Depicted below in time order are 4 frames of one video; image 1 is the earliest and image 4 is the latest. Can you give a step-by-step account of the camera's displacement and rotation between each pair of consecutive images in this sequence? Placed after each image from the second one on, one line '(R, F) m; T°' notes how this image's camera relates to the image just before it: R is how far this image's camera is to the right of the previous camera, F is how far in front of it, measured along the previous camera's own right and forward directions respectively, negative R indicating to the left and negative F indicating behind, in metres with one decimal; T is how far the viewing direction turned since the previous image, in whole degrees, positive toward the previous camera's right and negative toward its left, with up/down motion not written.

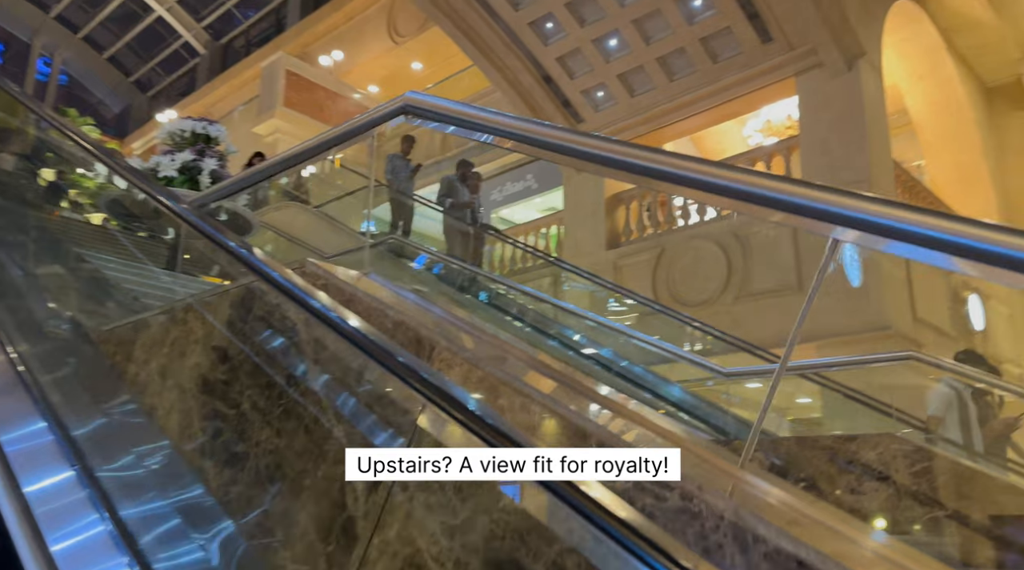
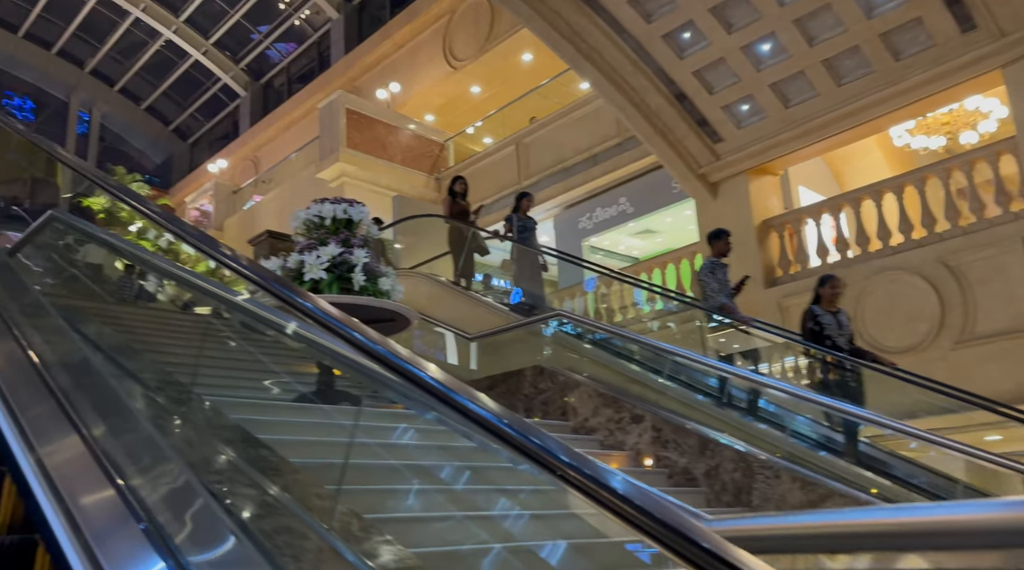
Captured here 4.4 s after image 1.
(-0.7, +0.9) m; -2°
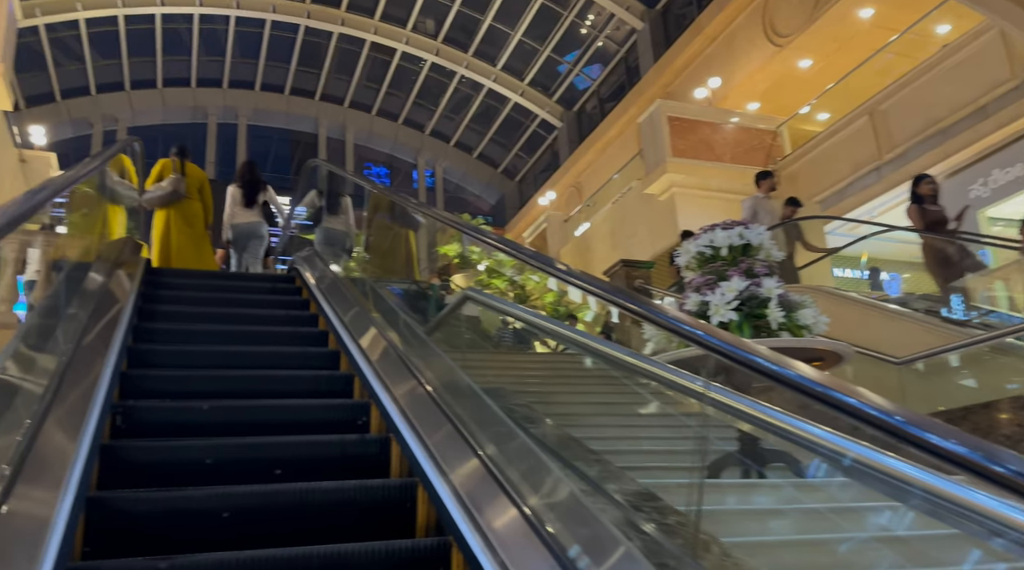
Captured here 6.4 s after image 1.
(-0.4, +0.4) m; -23°
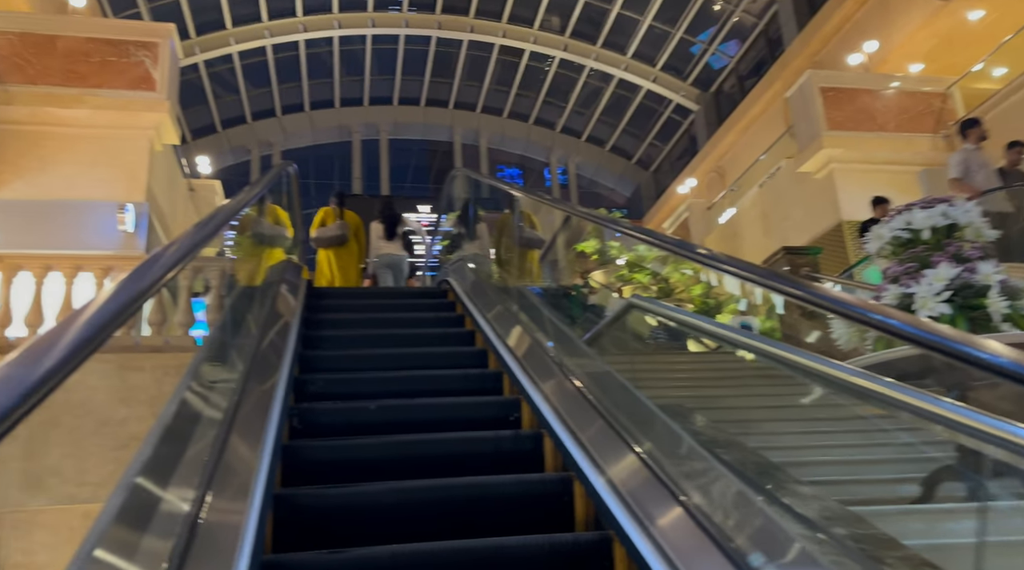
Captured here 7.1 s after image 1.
(-0.1, +0.2) m; -10°
